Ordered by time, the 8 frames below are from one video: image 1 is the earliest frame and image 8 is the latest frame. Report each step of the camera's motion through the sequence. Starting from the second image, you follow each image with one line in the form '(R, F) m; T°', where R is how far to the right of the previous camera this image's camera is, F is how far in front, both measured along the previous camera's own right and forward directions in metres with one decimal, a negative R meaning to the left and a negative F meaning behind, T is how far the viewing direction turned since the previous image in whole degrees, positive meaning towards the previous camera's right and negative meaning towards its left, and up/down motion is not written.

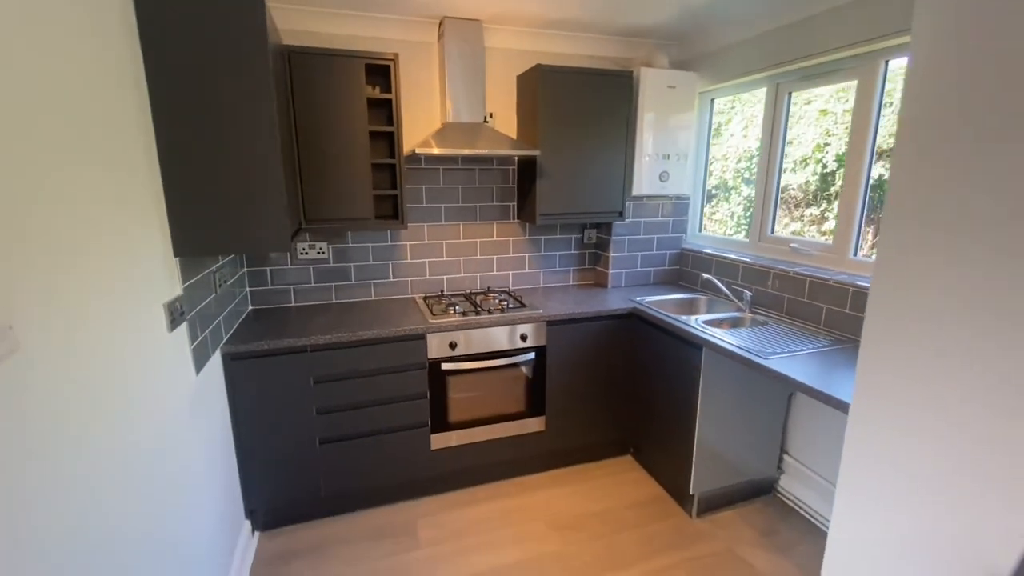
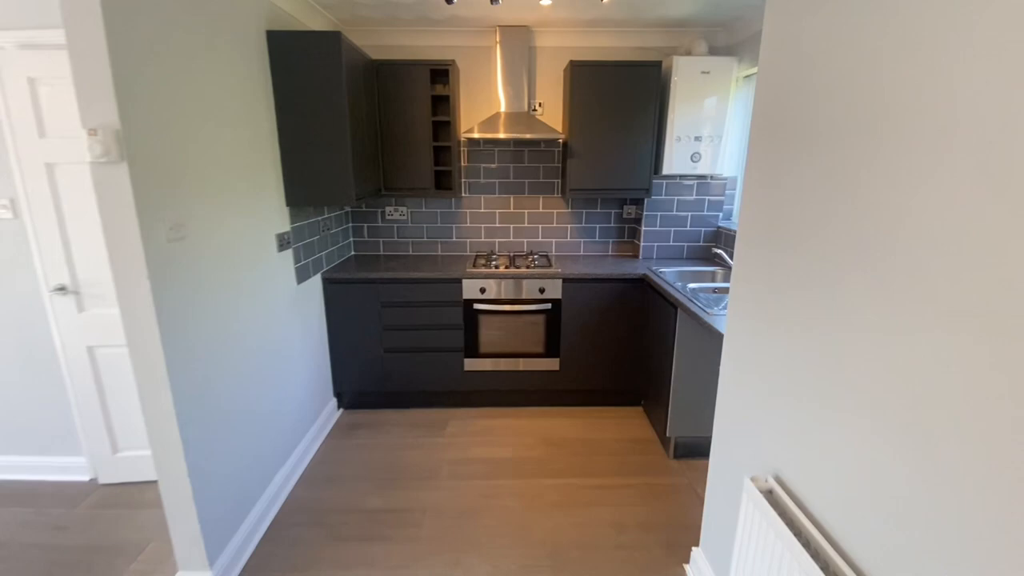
(+0.6, -0.4) m; -17°
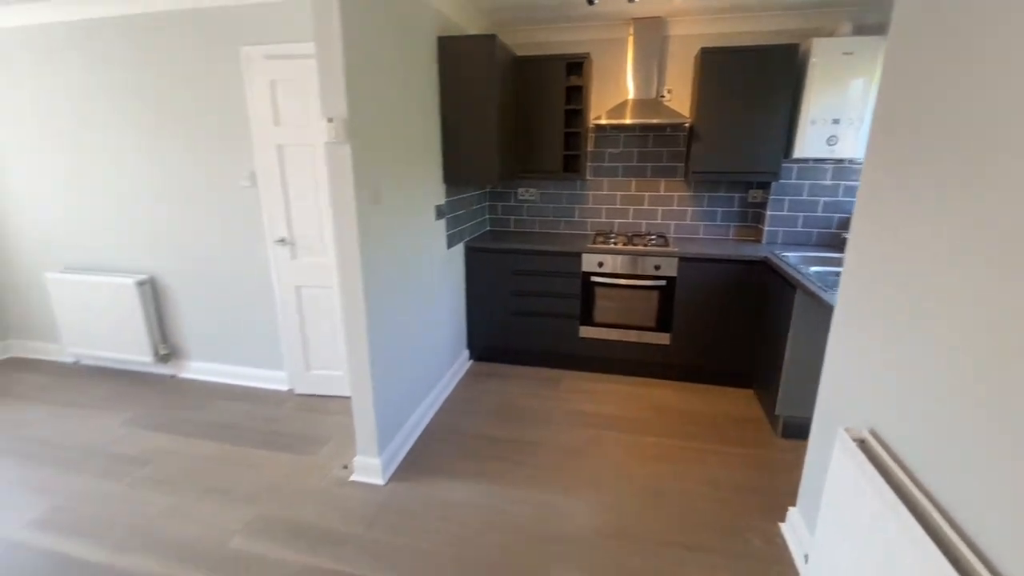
(0.0, -0.3) m; -13°
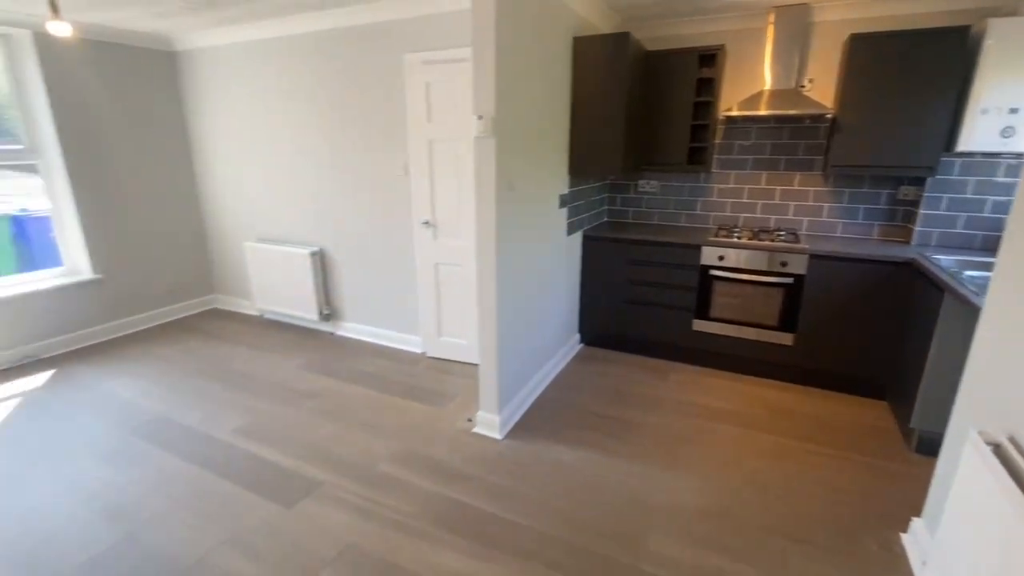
(0.0, -0.2) m; -13°
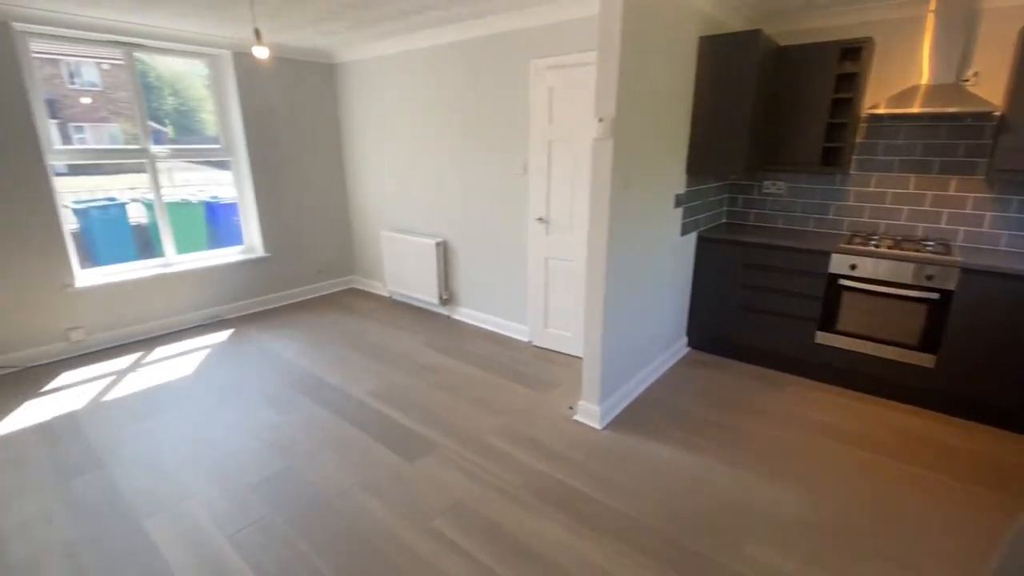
(0.0, -0.1) m; -13°
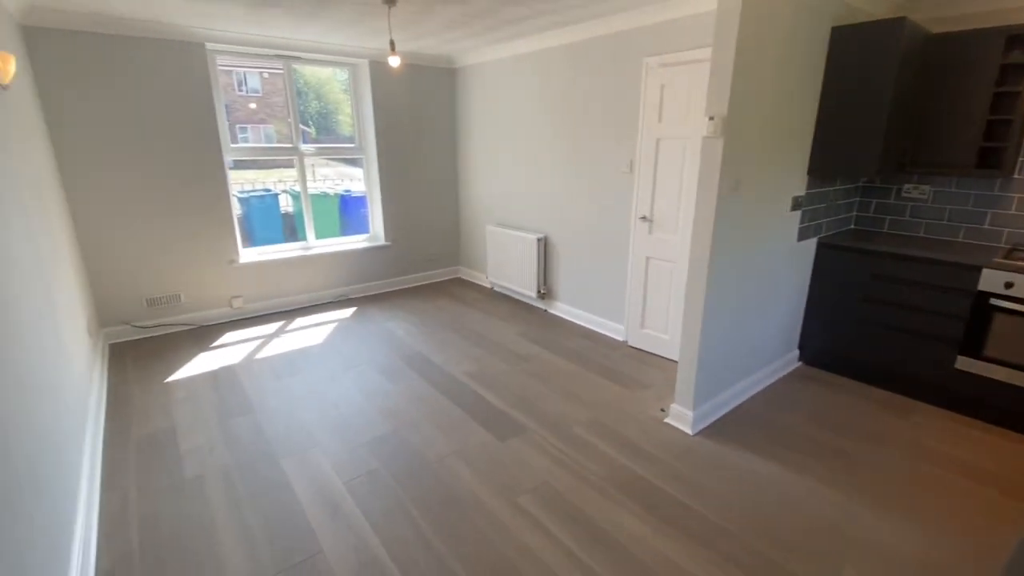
(0.0, -0.1) m; -12°
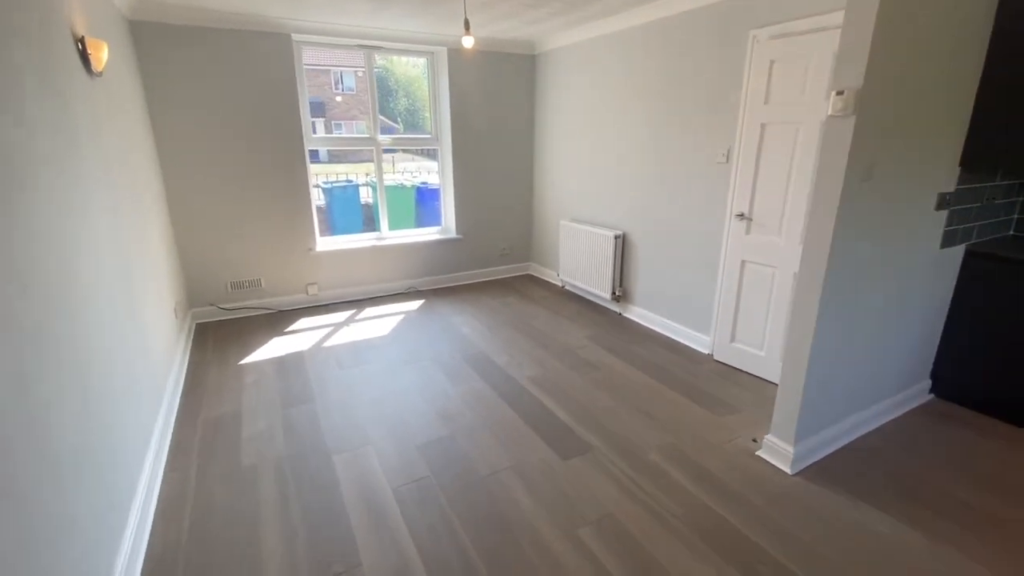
(0.0, +0.3) m; -9°
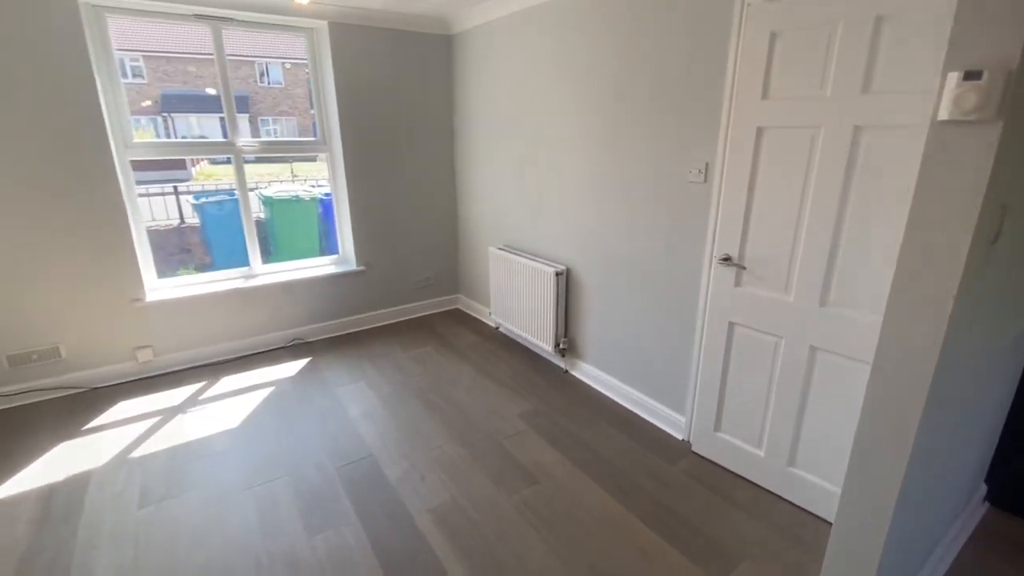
(+0.3, +1.0) m; +6°
